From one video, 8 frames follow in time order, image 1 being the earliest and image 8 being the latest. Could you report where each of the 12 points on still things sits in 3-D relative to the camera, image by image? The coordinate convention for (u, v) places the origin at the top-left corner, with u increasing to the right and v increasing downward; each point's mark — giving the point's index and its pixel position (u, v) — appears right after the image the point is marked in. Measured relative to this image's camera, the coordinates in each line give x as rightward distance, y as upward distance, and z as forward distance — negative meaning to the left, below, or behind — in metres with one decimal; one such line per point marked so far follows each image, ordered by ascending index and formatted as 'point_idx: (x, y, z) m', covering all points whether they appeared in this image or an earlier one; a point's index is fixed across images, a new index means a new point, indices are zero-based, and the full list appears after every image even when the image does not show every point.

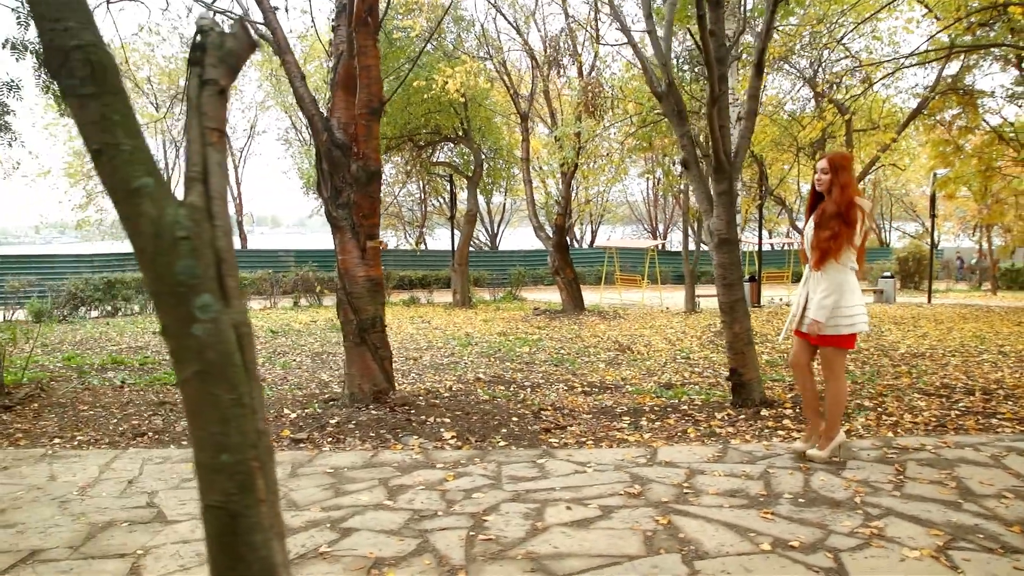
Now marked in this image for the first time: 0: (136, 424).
0: (-2.7, -1.0, +5.0) m
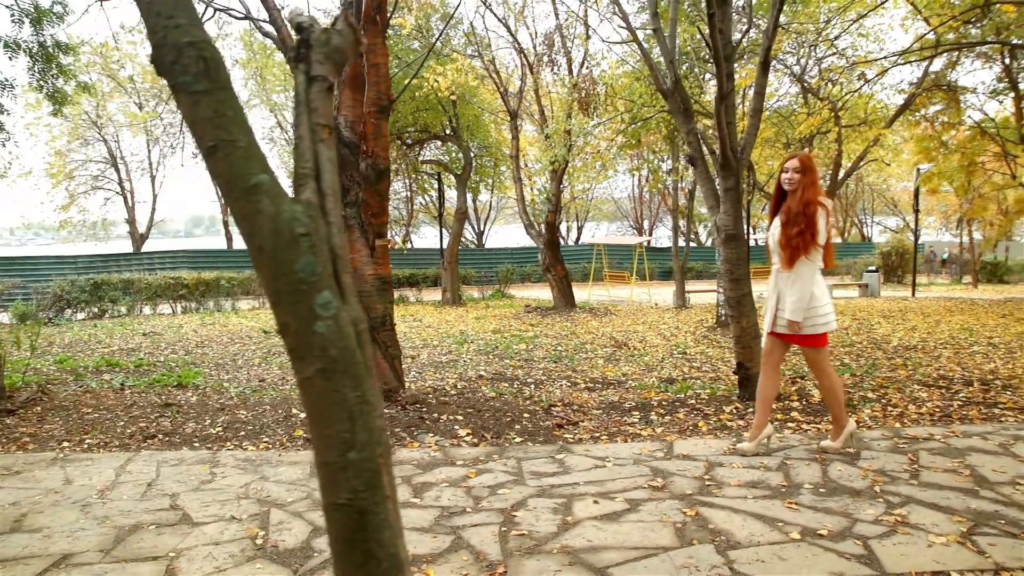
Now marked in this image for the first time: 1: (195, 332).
0: (-2.6, -1.0, +4.9) m
1: (-4.9, -0.7, +10.8) m
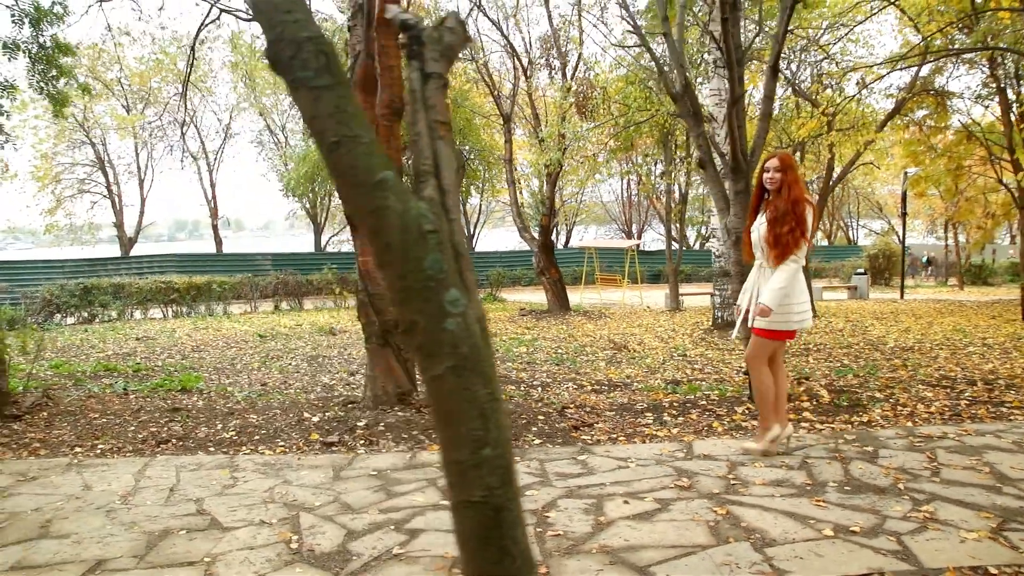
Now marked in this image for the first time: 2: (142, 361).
0: (-2.5, -1.0, +4.9) m
1: (-4.9, -0.7, +10.7) m
2: (-4.5, -0.9, +8.6) m
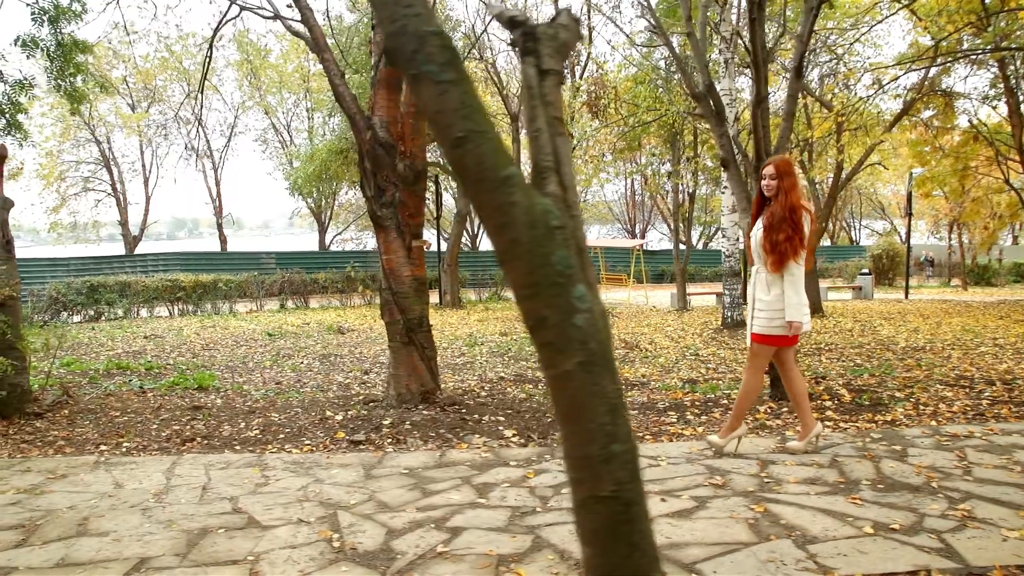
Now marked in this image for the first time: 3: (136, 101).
0: (-2.3, -1.0, +4.9) m
1: (-4.8, -0.7, +10.7) m
2: (-4.3, -0.9, +8.5) m
3: (-8.1, +4.0, +15.2) m
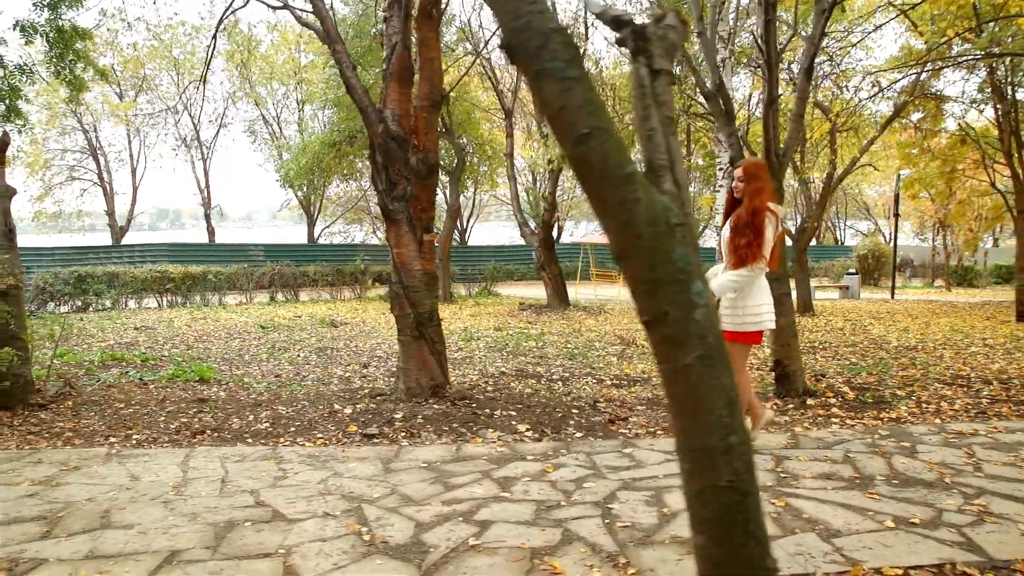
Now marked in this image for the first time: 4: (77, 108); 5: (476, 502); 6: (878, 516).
0: (-2.2, -0.9, +4.8) m
1: (-4.9, -0.6, +10.6) m
2: (-4.3, -0.8, +8.4) m
3: (-8.2, +4.2, +14.9) m
4: (-8.8, +3.7, +14.2) m
5: (-0.2, -1.0, +3.3) m
6: (+1.6, -1.0, +3.1) m
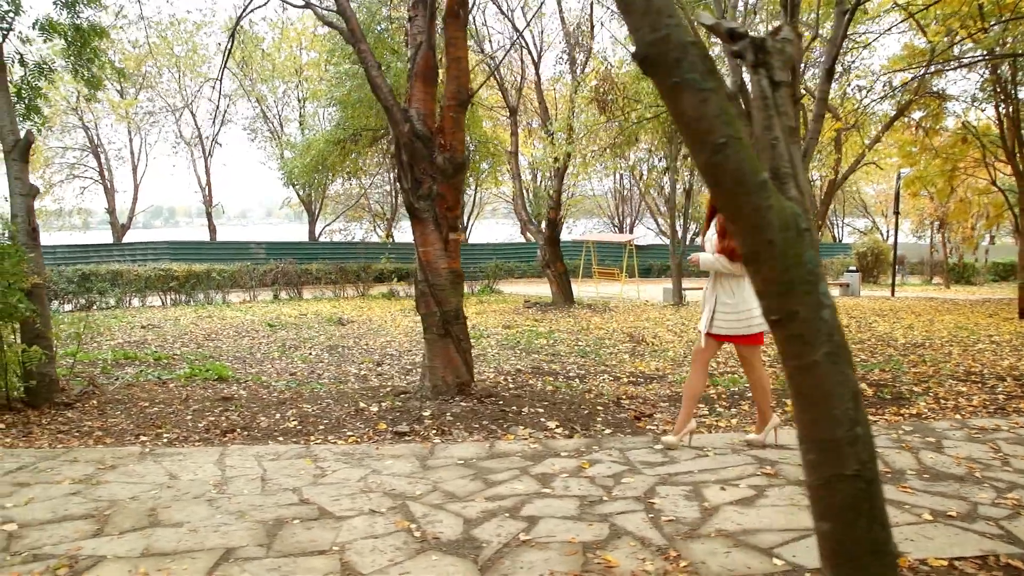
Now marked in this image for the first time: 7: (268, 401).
0: (-2.1, -0.9, +4.9) m
1: (-4.7, -0.6, +10.6) m
2: (-4.2, -0.7, +8.4) m
3: (-8.2, +4.3, +14.9) m
4: (-8.7, +3.7, +14.2) m
5: (0.0, -1.0, +3.3) m
6: (+1.8, -1.0, +3.2) m
7: (-1.9, -0.9, +5.5) m
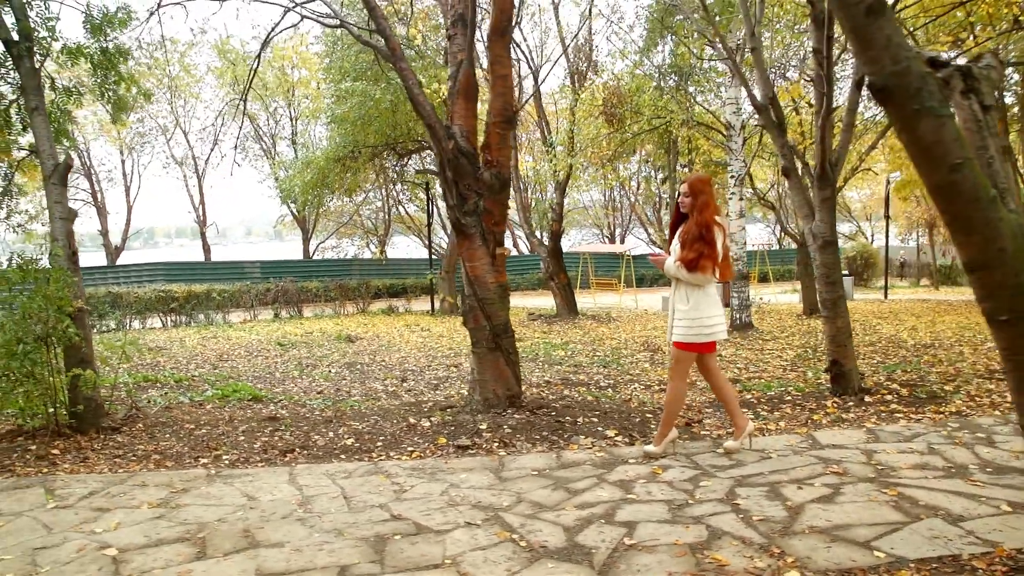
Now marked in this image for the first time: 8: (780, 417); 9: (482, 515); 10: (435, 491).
0: (-1.7, -1.0, +4.8) m
1: (-4.6, -0.9, +10.5) m
2: (-3.9, -1.0, +8.3) m
3: (-8.3, +3.8, +14.7) m
4: (-8.8, +3.2, +14.0) m
5: (+0.5, -1.0, +3.4) m
6: (+2.3, -1.0, +3.3) m
7: (-1.6, -1.0, +5.5) m
8: (+1.9, -0.9, +5.1) m
9: (-0.1, -1.1, +3.3) m
10: (-0.4, -1.1, +3.7) m
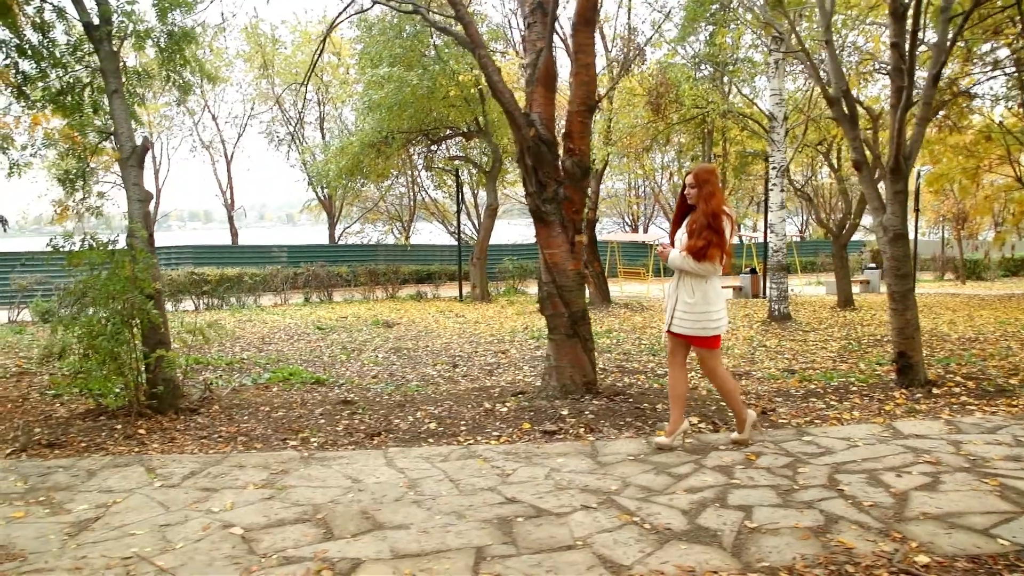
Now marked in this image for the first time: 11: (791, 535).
0: (-1.1, -0.9, +4.9) m
1: (-4.0, -0.6, +10.5) m
2: (-3.4, -0.8, +8.4) m
3: (-7.6, +4.2, +14.7) m
4: (-8.2, +3.6, +14.0) m
5: (+1.0, -1.0, +3.4) m
6: (+2.8, -1.0, +3.4) m
7: (-1.0, -0.9, +5.5) m
8: (+2.5, -0.9, +5.2) m
9: (+0.4, -1.0, +3.4) m
10: (+0.1, -1.0, +3.8) m
11: (+1.2, -1.0, +2.9) m
